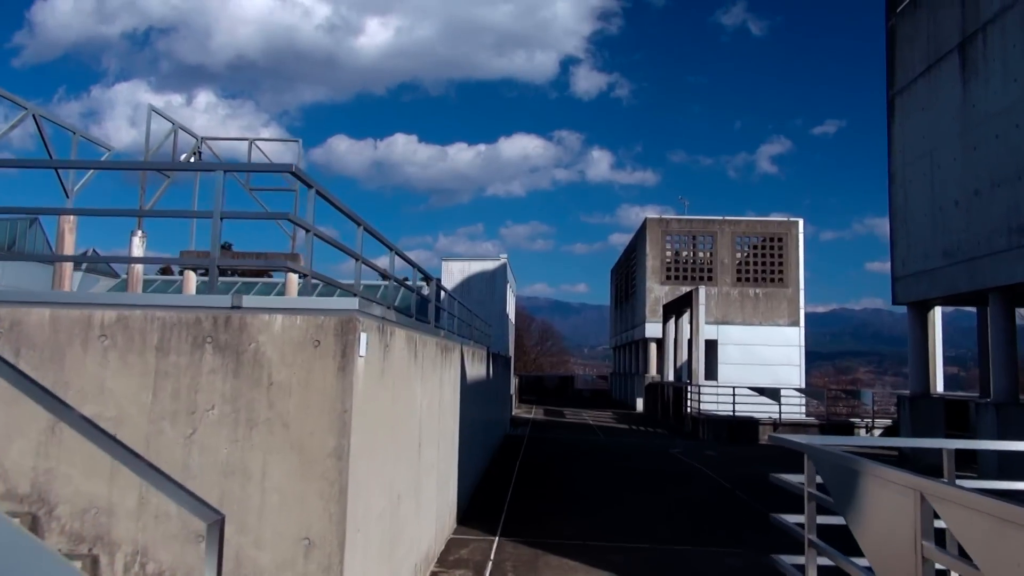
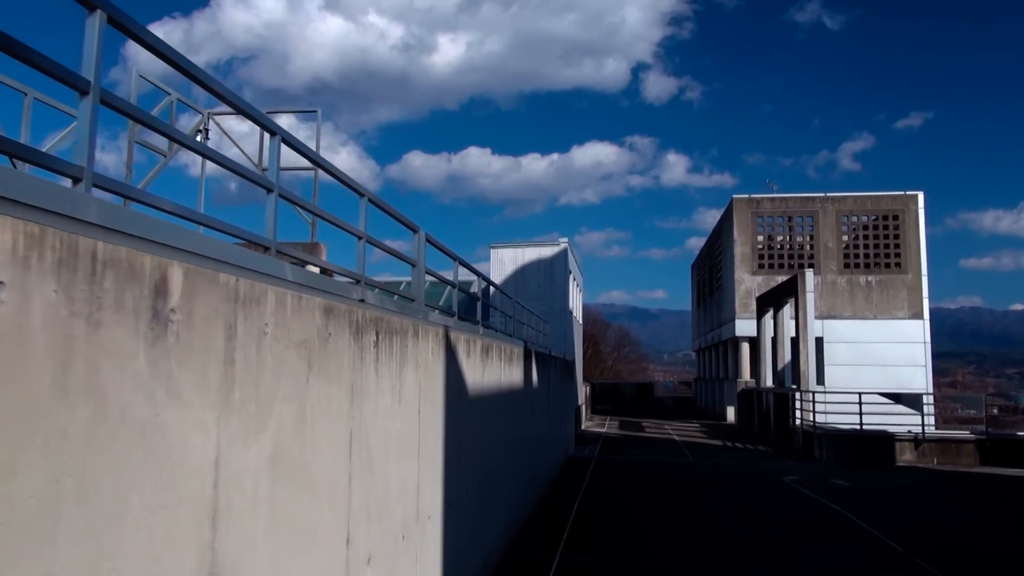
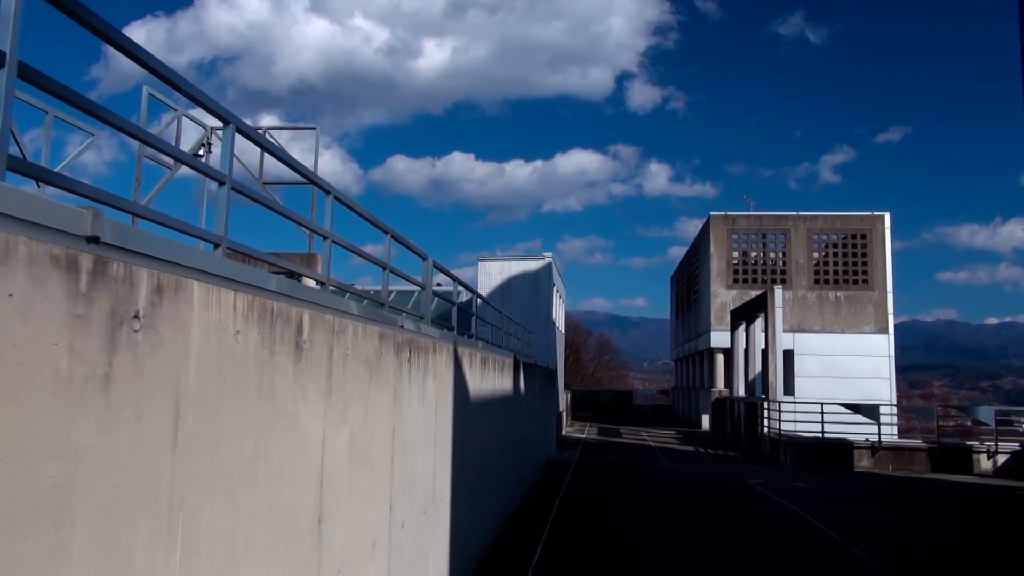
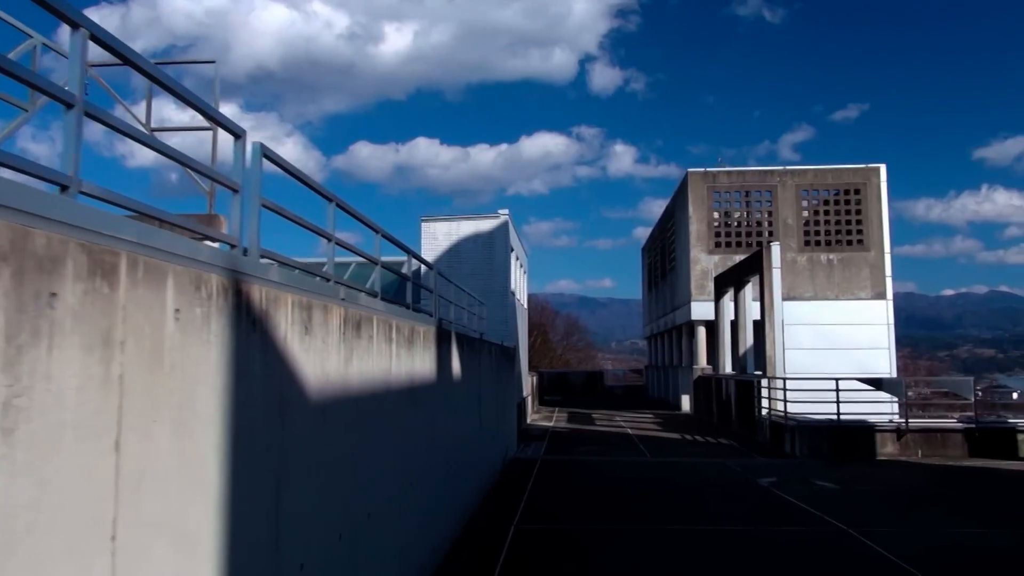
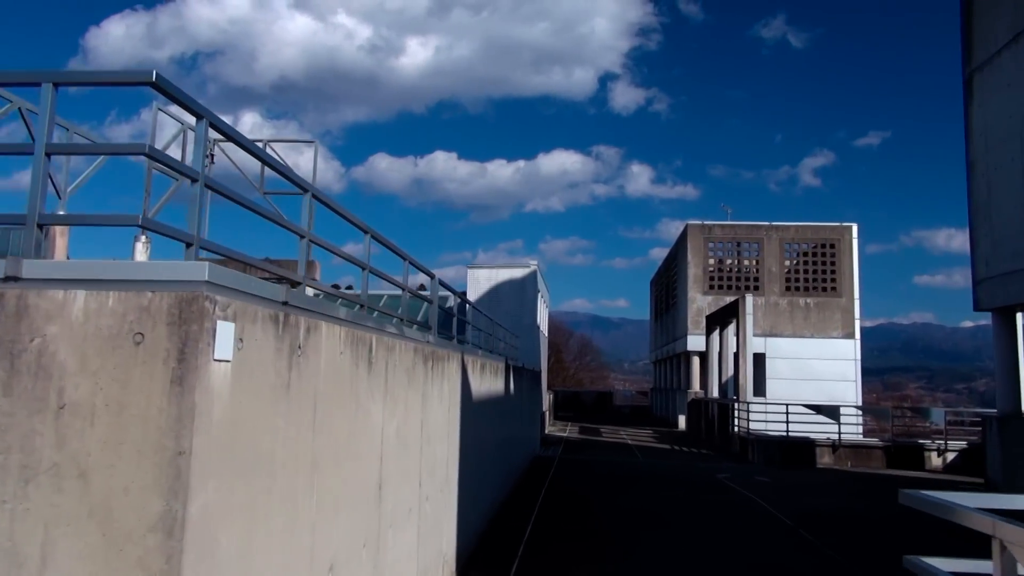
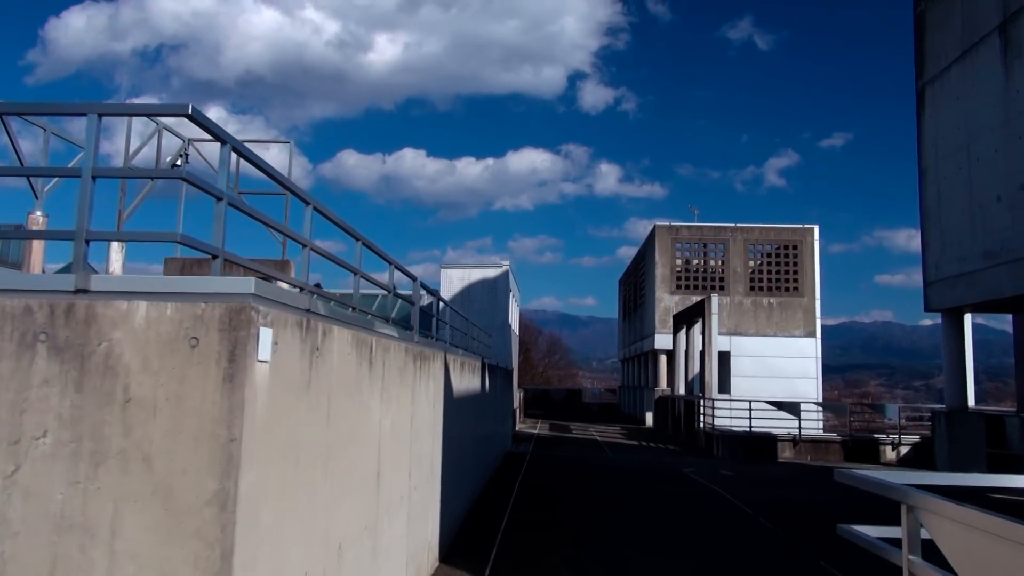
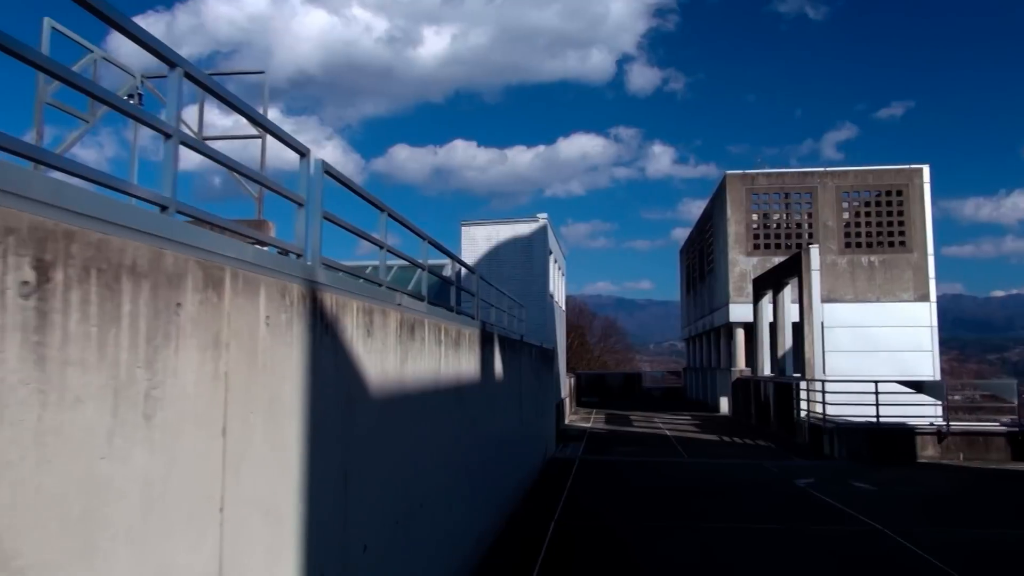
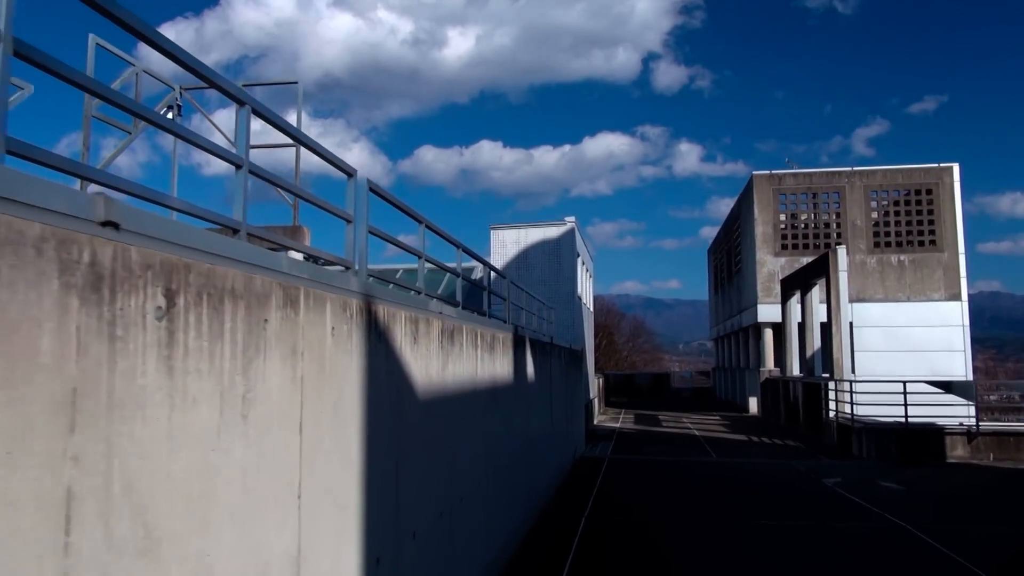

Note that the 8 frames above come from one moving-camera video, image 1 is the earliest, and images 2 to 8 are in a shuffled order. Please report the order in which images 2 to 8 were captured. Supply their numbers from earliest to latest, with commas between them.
6, 5, 3, 2, 8, 7, 4
